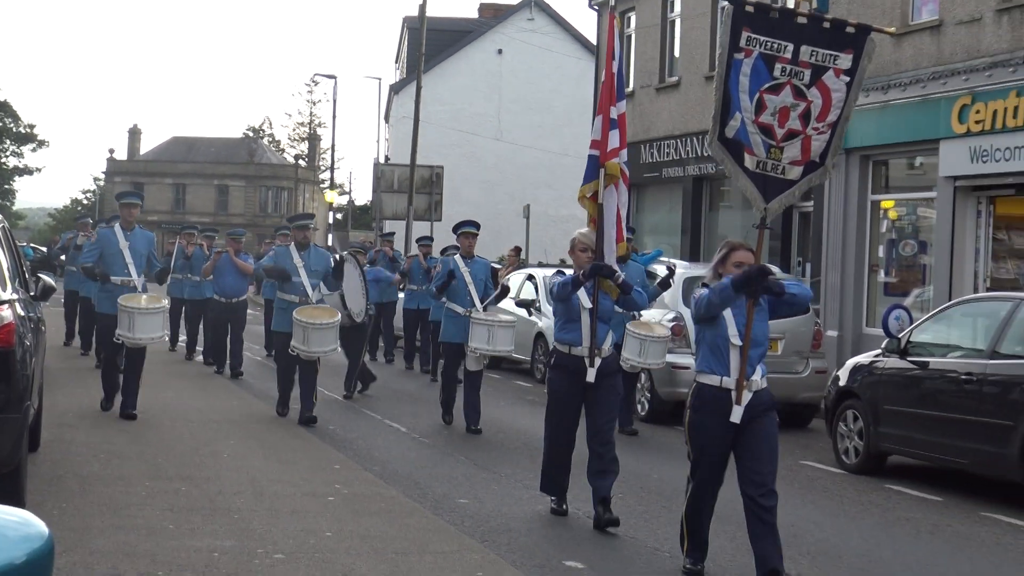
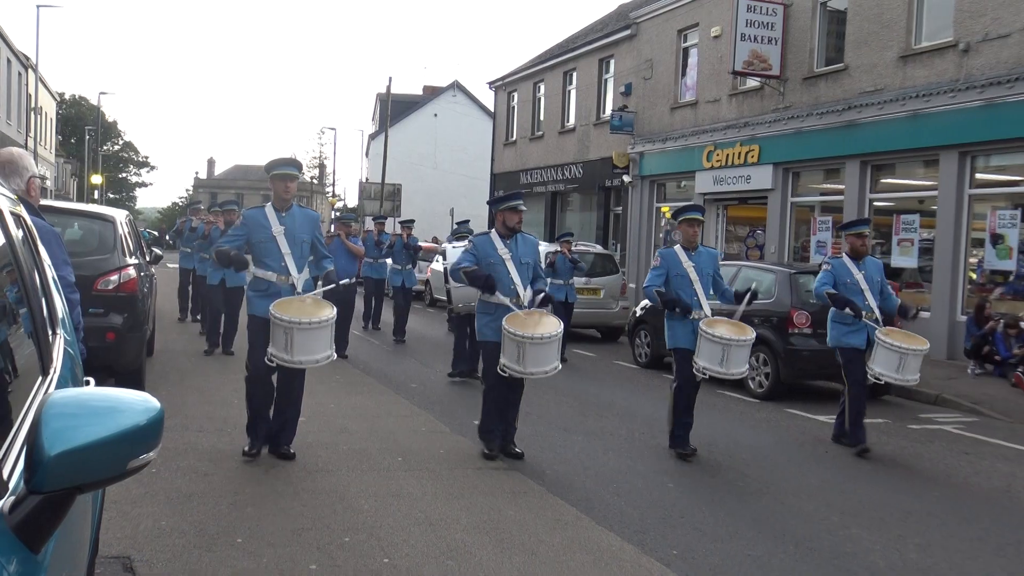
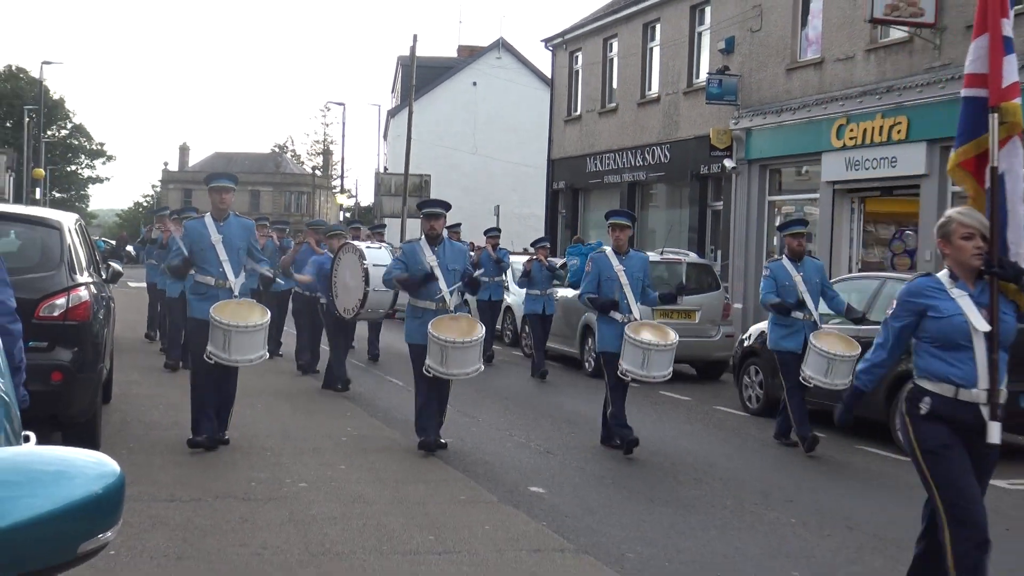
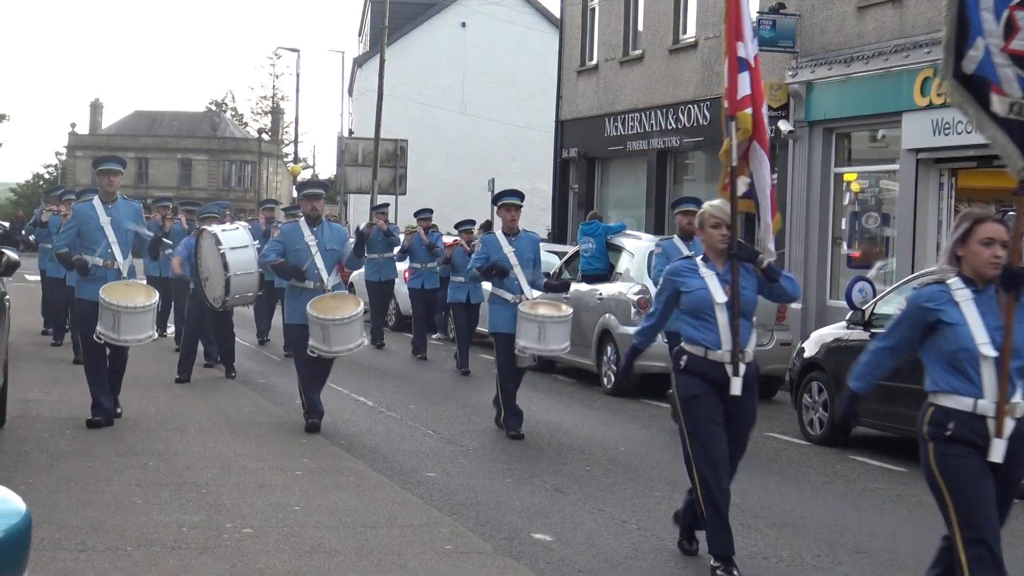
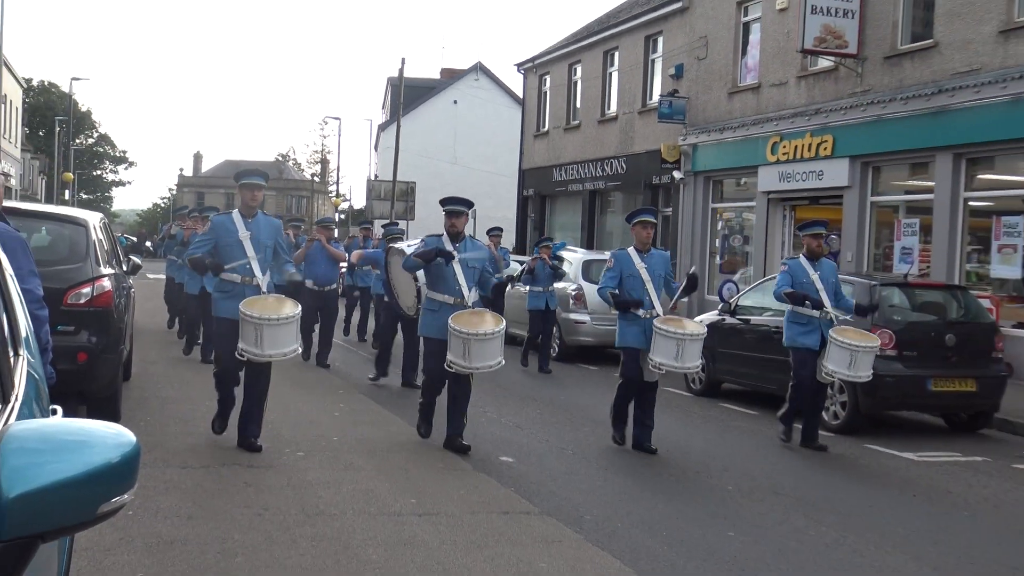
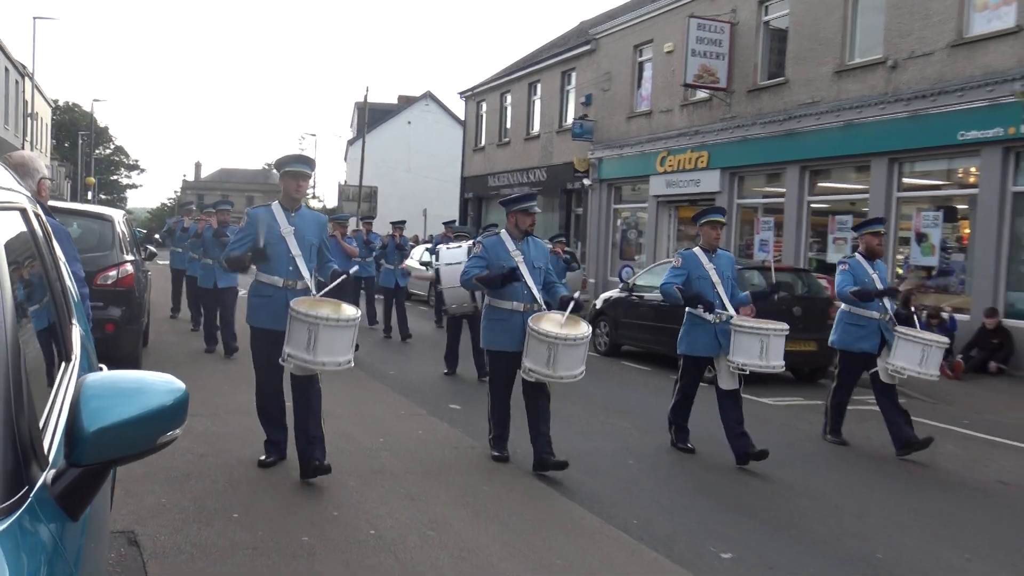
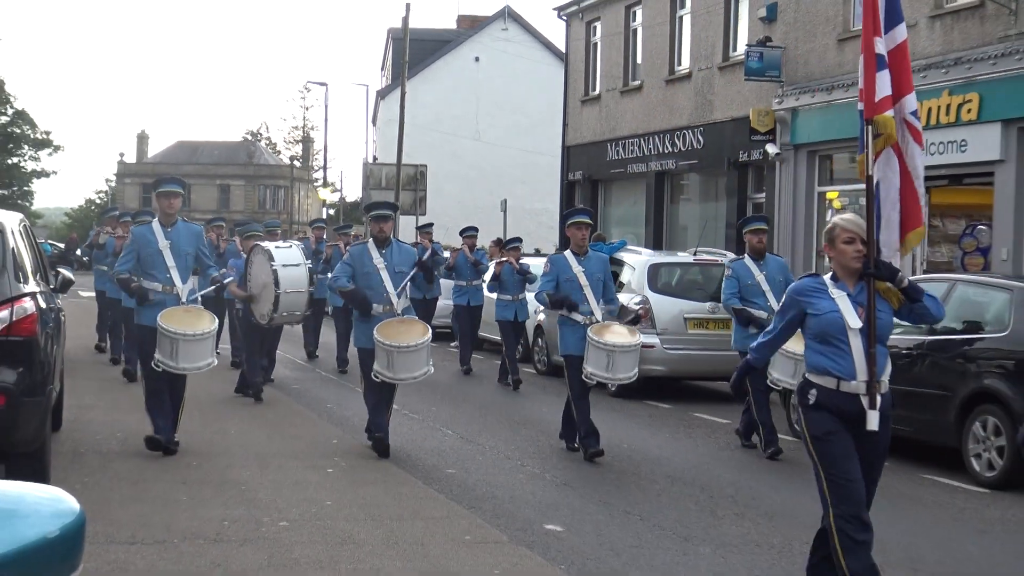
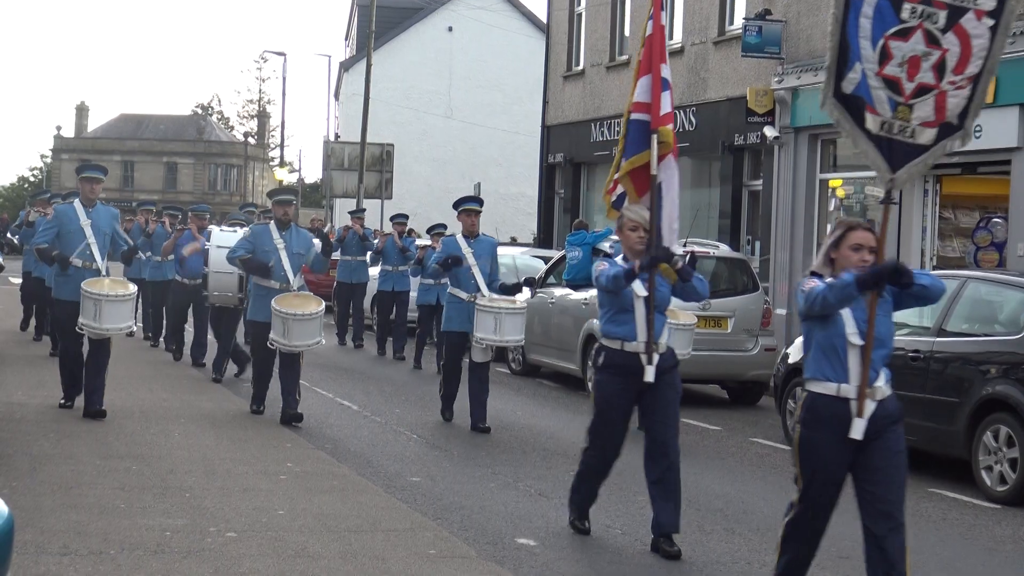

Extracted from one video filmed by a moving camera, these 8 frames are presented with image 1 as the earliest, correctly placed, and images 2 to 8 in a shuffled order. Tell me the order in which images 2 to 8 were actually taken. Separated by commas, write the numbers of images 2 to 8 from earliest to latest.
8, 4, 7, 3, 5, 2, 6
